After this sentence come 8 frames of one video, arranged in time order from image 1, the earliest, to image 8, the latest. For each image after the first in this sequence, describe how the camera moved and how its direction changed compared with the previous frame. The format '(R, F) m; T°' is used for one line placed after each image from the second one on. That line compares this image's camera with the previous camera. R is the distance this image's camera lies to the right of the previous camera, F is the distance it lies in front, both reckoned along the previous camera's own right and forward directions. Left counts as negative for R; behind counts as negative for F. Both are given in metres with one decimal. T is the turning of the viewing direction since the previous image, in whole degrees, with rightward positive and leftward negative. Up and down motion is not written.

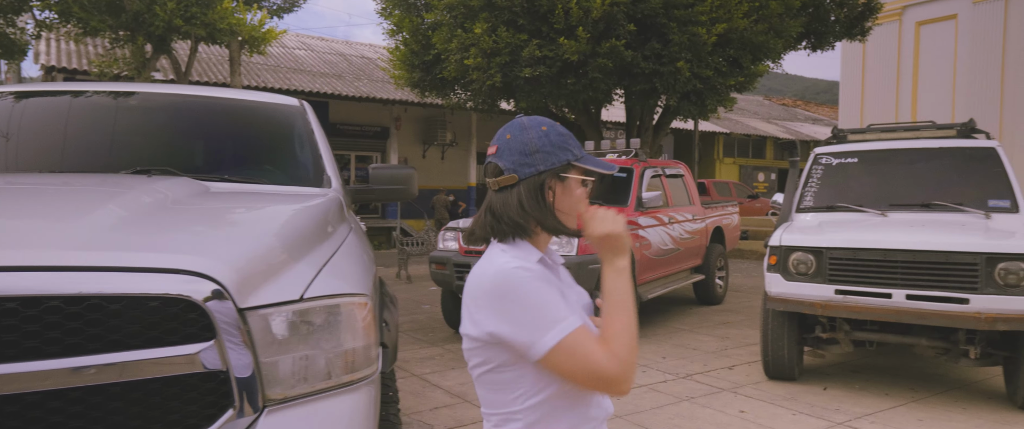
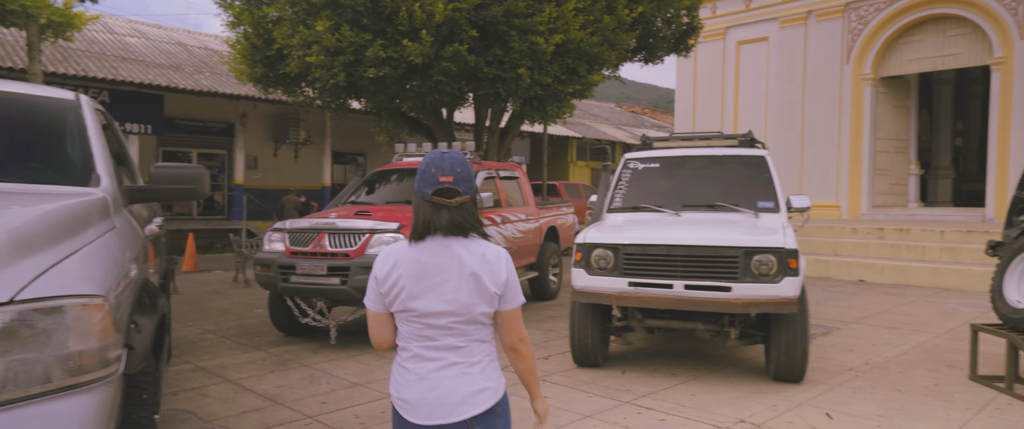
(+0.3, -0.2) m; +11°
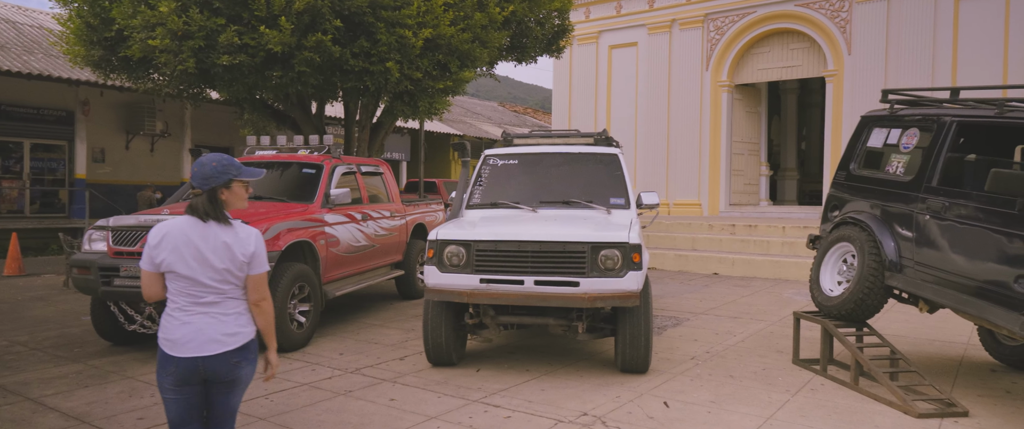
(+0.2, +0.1) m; +10°
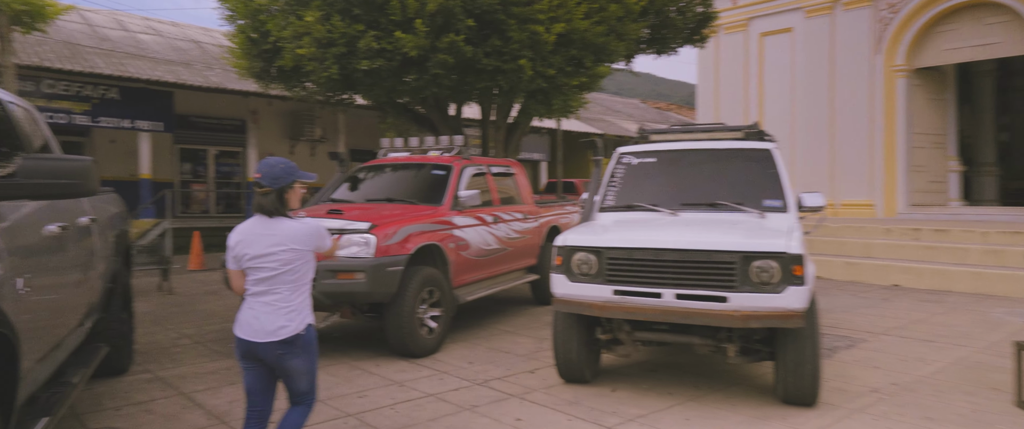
(0.0, +0.5) m; -12°
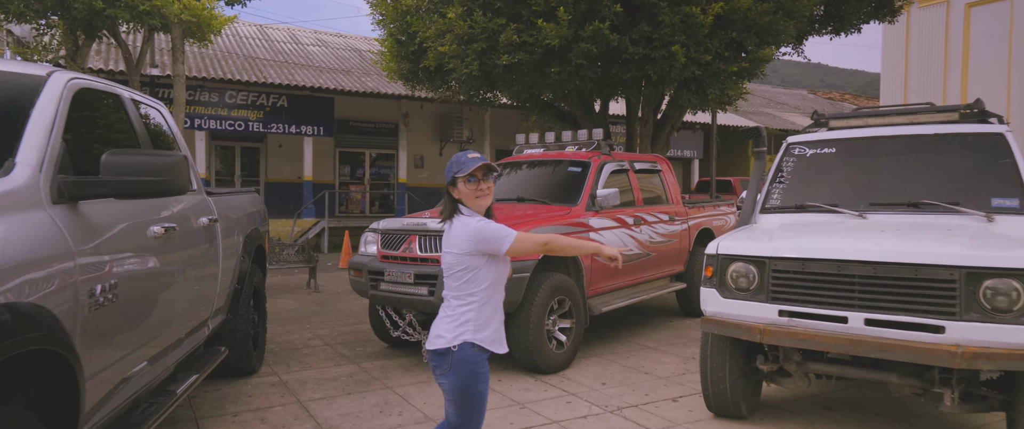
(+0.1, +0.7) m; -12°
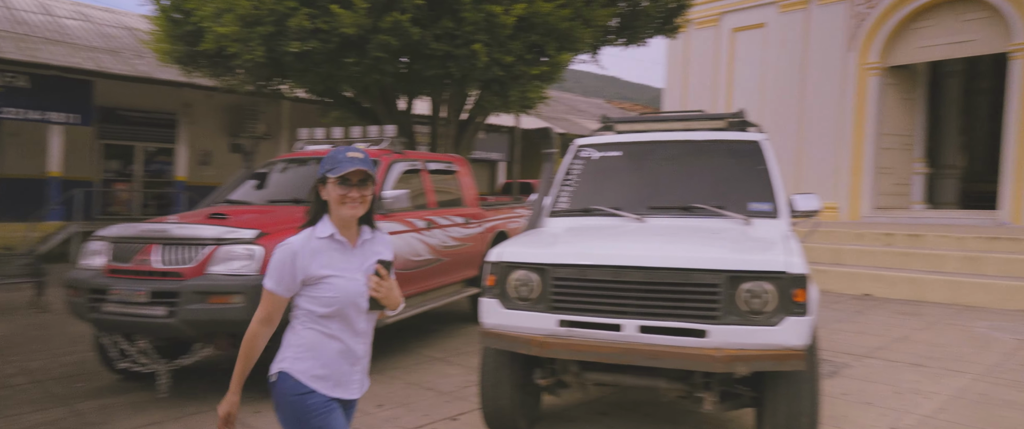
(+0.3, +0.4) m; +15°
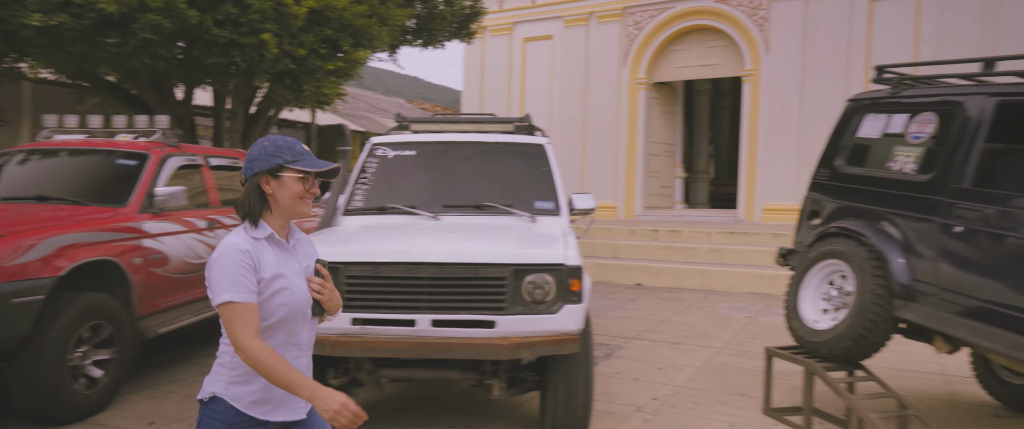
(0.0, -0.1) m; +16°
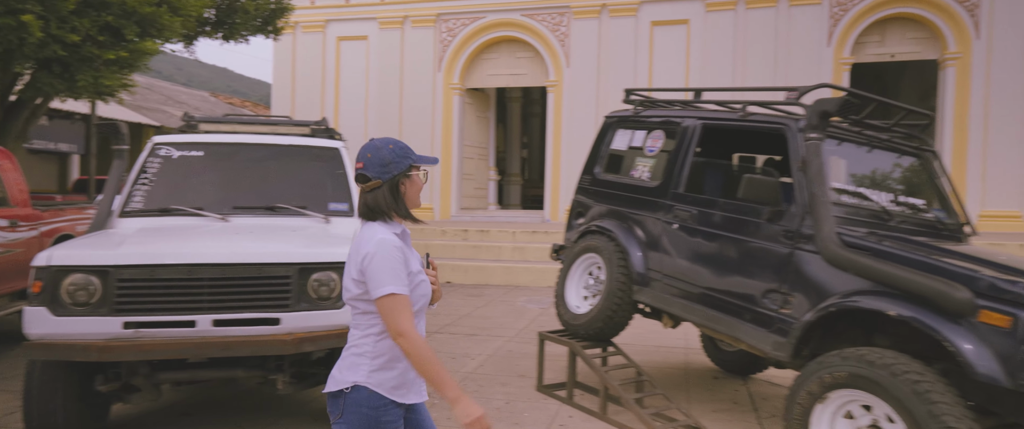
(+0.2, -0.4) m; +14°
